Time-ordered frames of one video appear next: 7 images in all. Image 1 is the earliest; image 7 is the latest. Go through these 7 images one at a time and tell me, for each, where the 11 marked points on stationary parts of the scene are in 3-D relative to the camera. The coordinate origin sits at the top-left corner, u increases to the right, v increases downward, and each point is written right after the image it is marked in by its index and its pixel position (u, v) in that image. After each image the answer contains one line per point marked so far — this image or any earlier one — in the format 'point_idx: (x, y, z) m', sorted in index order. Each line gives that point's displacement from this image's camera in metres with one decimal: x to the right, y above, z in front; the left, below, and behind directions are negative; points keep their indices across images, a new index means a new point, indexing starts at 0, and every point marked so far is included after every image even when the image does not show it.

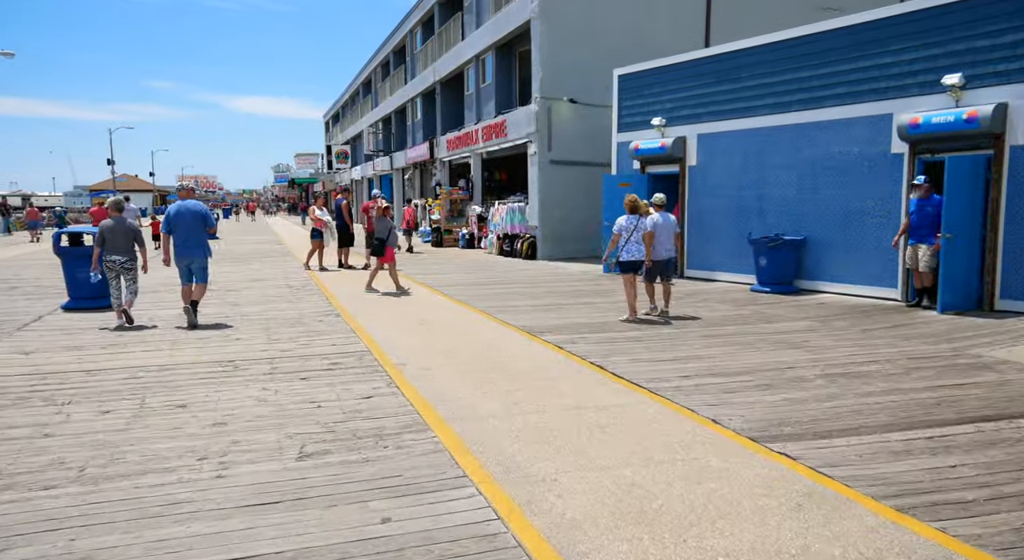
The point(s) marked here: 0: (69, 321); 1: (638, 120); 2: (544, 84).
0: (-5.9, -0.6, +10.3) m
1: (+2.6, +3.4, +16.3) m
2: (+0.9, +5.1, +20.1) m
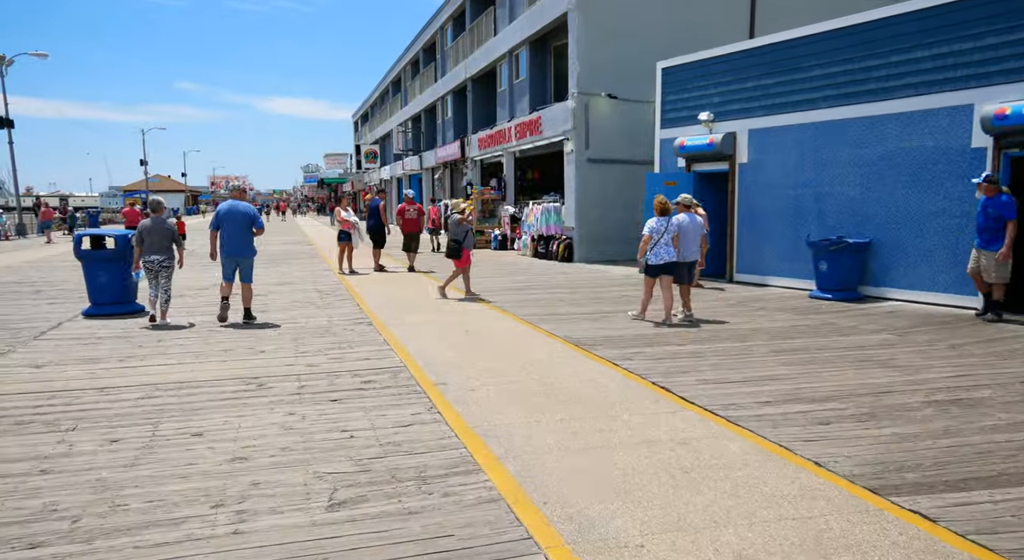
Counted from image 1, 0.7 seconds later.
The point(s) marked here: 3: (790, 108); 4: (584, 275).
0: (-5.3, -0.6, +9.7) m
1: (+3.4, +3.3, +15.5) m
2: (+1.8, +5.0, +19.3) m
3: (+4.7, +2.9, +13.2) m
4: (+1.5, +0.1, +15.8) m
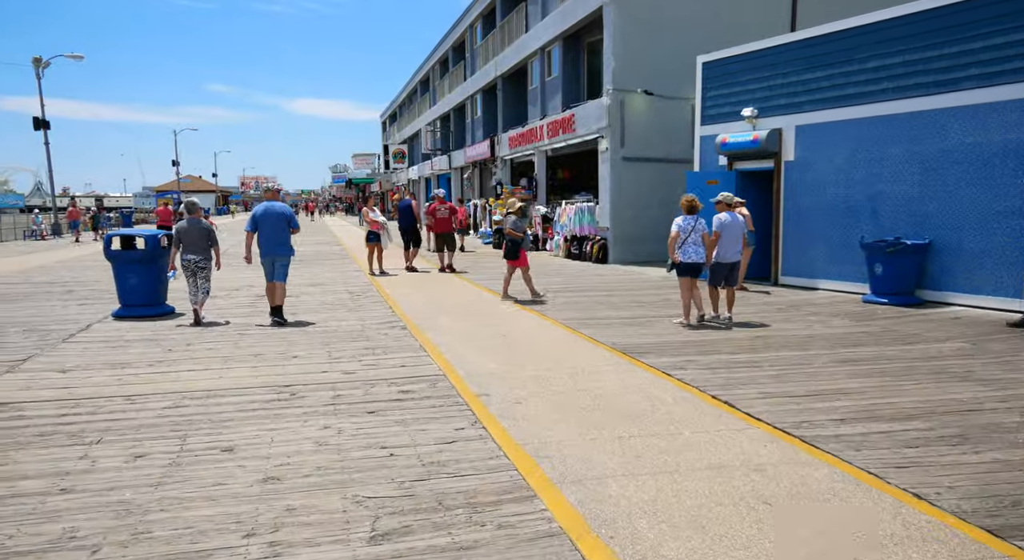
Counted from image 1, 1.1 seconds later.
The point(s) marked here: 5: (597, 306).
0: (-4.8, -0.6, +9.5) m
1: (+4.1, +3.2, +14.9) m
2: (+2.6, +5.0, +18.8) m
3: (+5.3, +2.9, +12.6) m
4: (+2.2, 0.0, +15.3) m
5: (+1.2, -0.4, +11.3) m
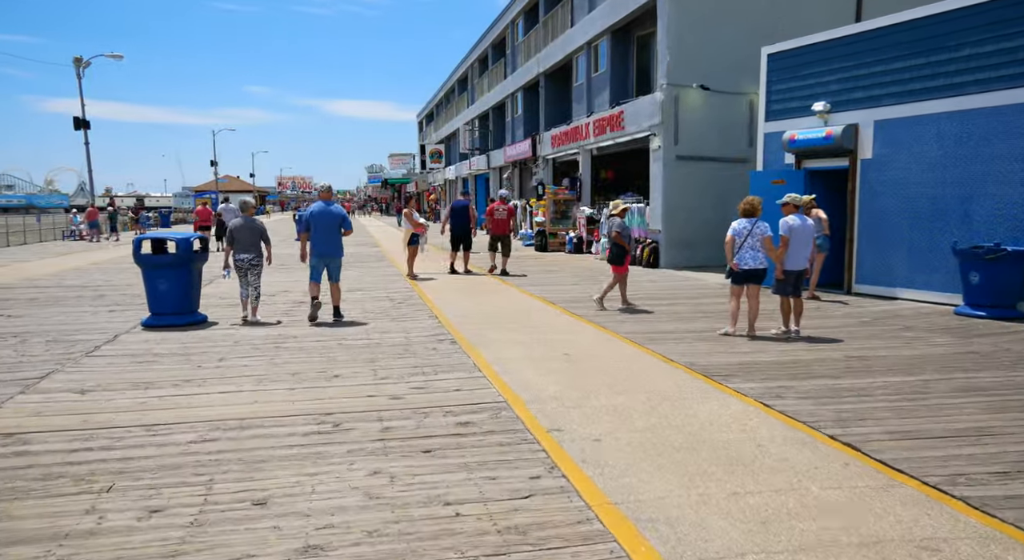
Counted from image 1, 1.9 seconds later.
0: (-4.2, -0.7, +8.8) m
1: (+5.0, +3.1, +13.9) m
2: (+3.7, +4.8, +17.8) m
3: (+6.1, +2.7, +11.5) m
4: (+3.1, -0.1, +14.4) m
5: (+2.0, -0.5, +10.3) m
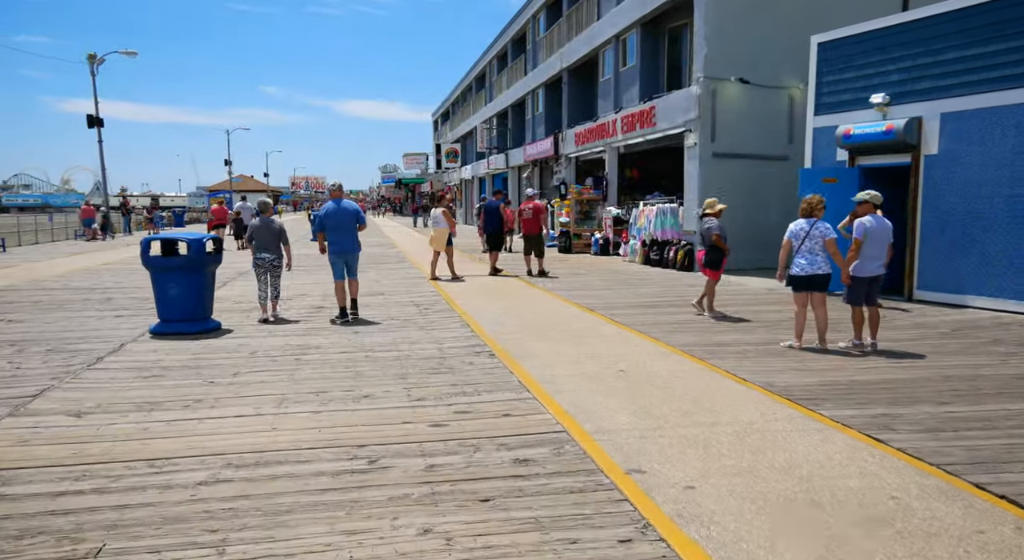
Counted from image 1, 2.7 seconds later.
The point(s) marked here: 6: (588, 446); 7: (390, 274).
0: (-3.7, -0.8, +8.0) m
1: (+5.5, +3.0, +12.9) m
2: (+4.3, +4.8, +16.9) m
3: (+6.6, +2.6, +10.5) m
4: (+3.6, -0.2, +13.5) m
5: (+2.5, -0.6, +9.4) m
6: (+0.5, -1.0, +4.8) m
7: (-2.7, +0.2, +17.0) m
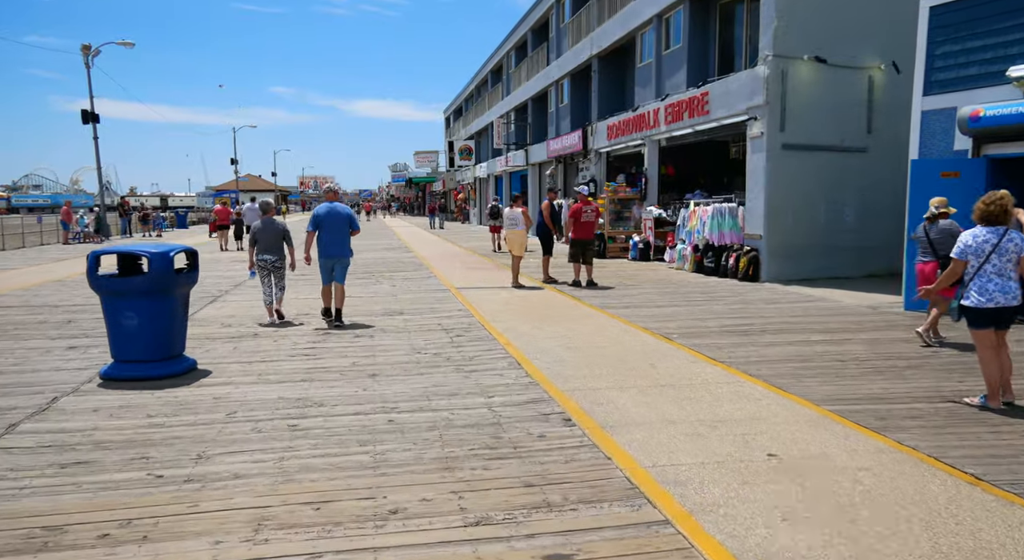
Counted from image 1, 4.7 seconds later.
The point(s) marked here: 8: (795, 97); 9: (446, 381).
0: (-3.1, -1.0, +5.7) m
1: (+6.2, +2.8, +10.5) m
2: (+5.0, +4.5, +14.5) m
3: (+7.2, +2.4, +8.1) m
4: (+4.3, -0.4, +11.1) m
5: (+3.1, -0.8, +7.1) m
6: (+1.0, -1.3, +2.5) m
7: (-2.0, -0.1, +14.7) m
8: (+5.4, +3.5, +14.7) m
9: (-0.6, -0.9, +6.8) m
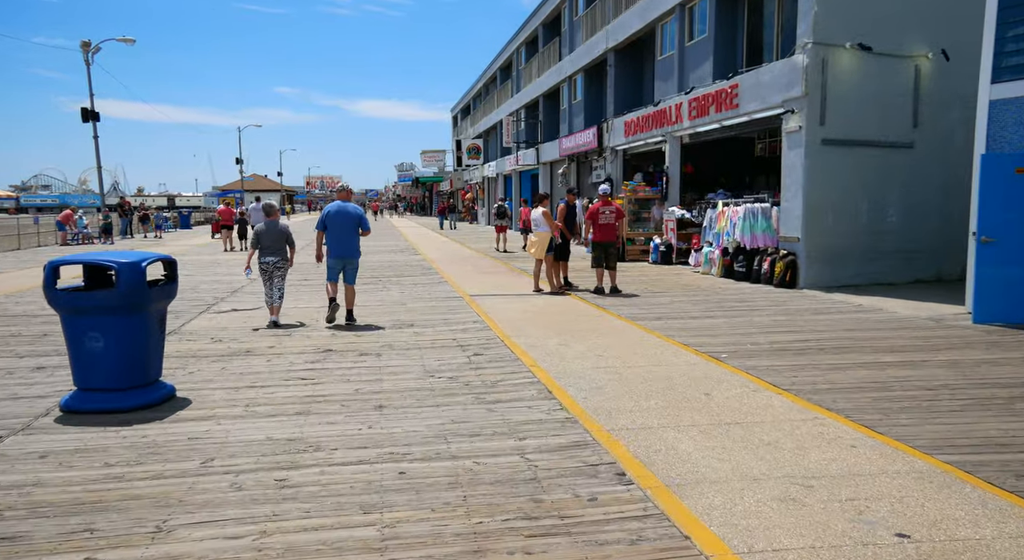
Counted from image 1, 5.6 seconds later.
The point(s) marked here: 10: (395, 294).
0: (-2.9, -1.1, +4.6) m
1: (+6.5, +2.7, +9.4) m
2: (+5.3, +4.4, +13.4) m
3: (+7.5, +2.3, +6.9) m
4: (+4.6, -0.5, +9.9) m
5: (+3.3, -0.9, +6.0) m
6: (+1.2, -1.4, +1.4) m
7: (-1.7, -0.2, +13.7) m
8: (+5.7, +3.3, +13.5) m
9: (-0.3, -1.0, +5.7) m
10: (-2.0, -0.2, +13.2) m
